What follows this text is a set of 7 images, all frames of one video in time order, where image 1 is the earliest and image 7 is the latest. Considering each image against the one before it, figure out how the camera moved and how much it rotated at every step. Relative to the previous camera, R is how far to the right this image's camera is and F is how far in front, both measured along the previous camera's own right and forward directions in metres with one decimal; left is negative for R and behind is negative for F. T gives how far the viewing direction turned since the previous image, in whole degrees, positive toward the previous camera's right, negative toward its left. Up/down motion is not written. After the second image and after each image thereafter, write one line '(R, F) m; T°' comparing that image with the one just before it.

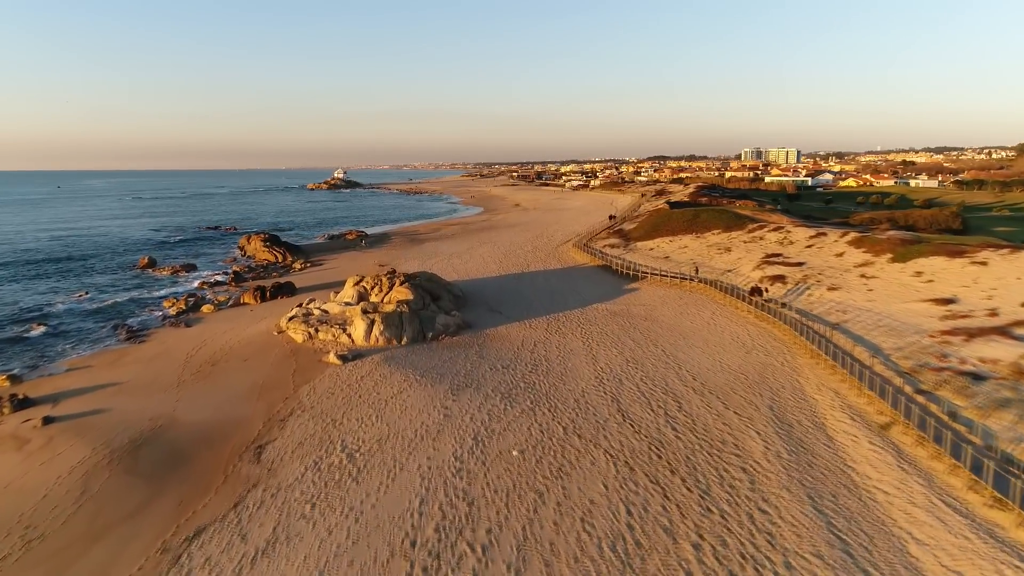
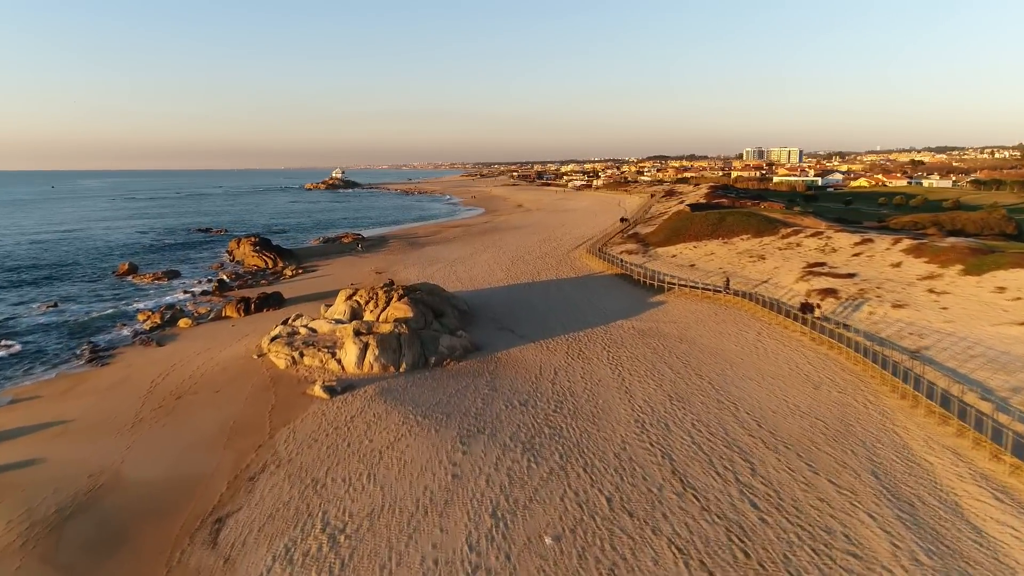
(-0.4, +2.5) m; 0°
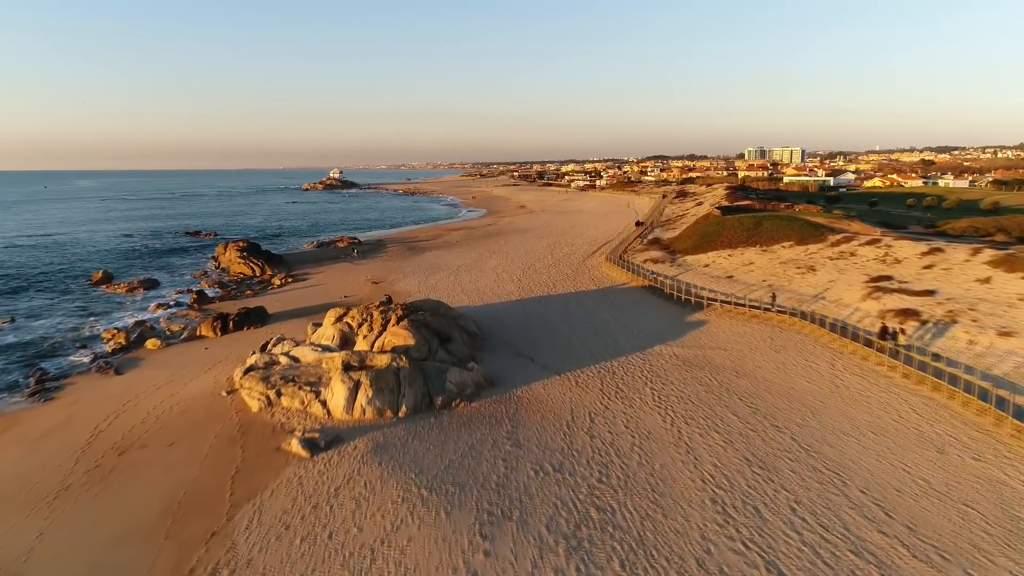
(-0.5, +2.9) m; 0°
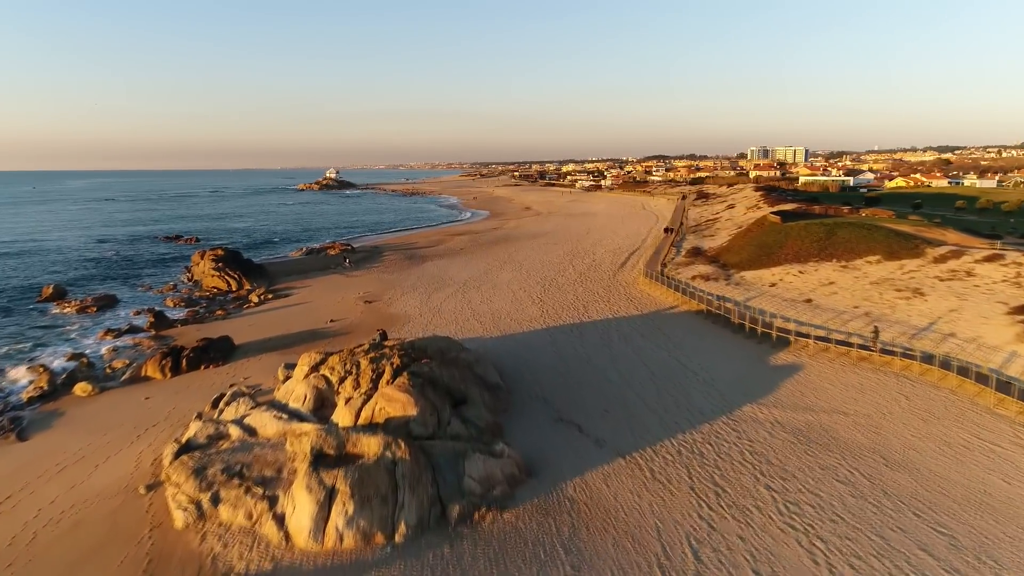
(-0.7, +4.3) m; 0°
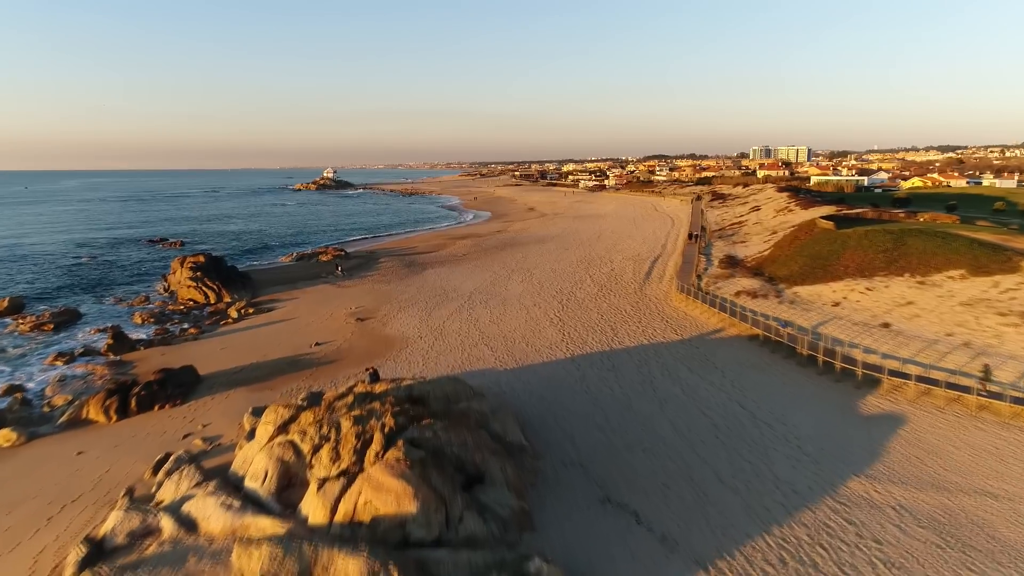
(-0.5, +2.9) m; 0°
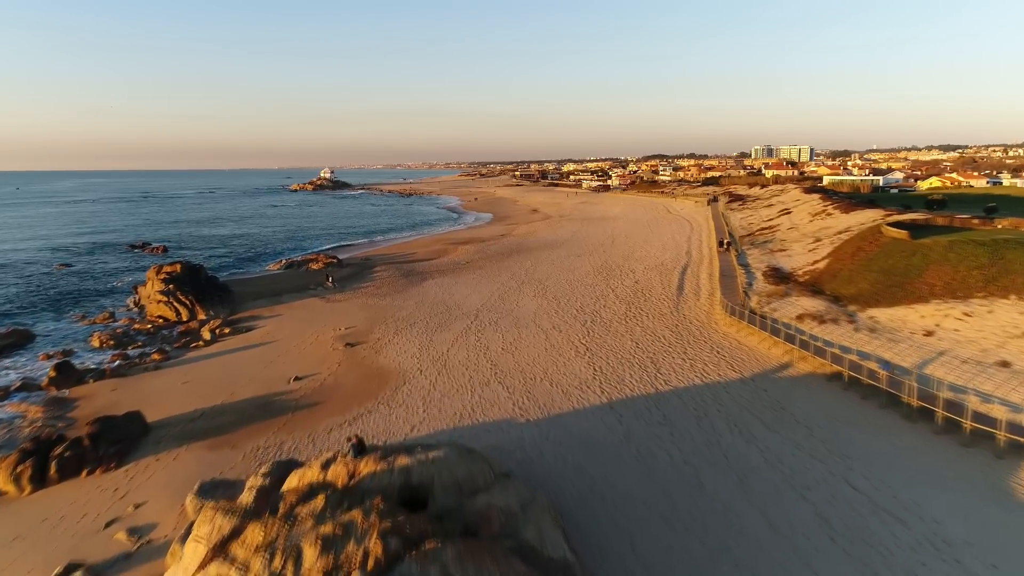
(-0.5, +3.0) m; 0°
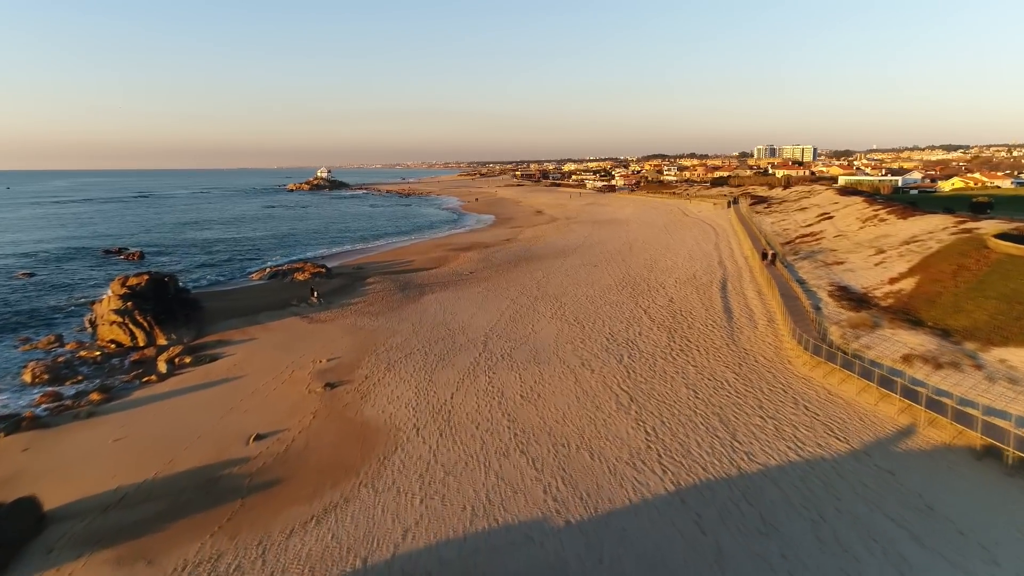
(-0.5, +3.4) m; 0°
